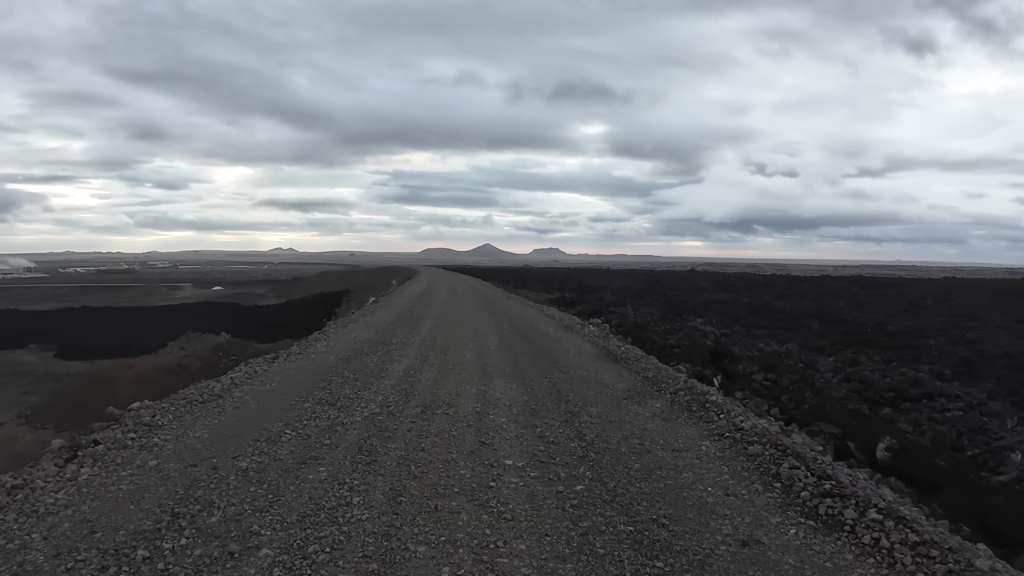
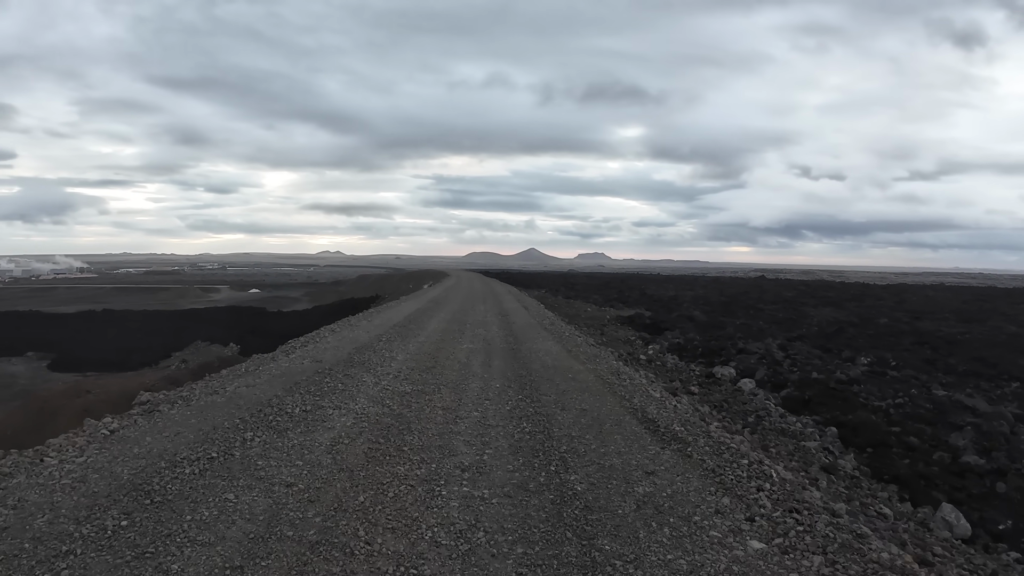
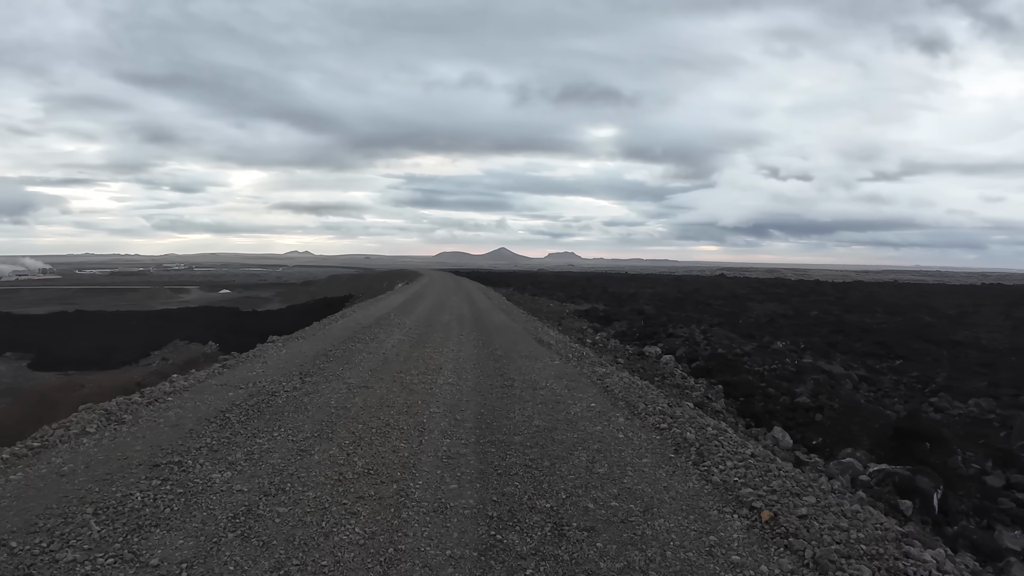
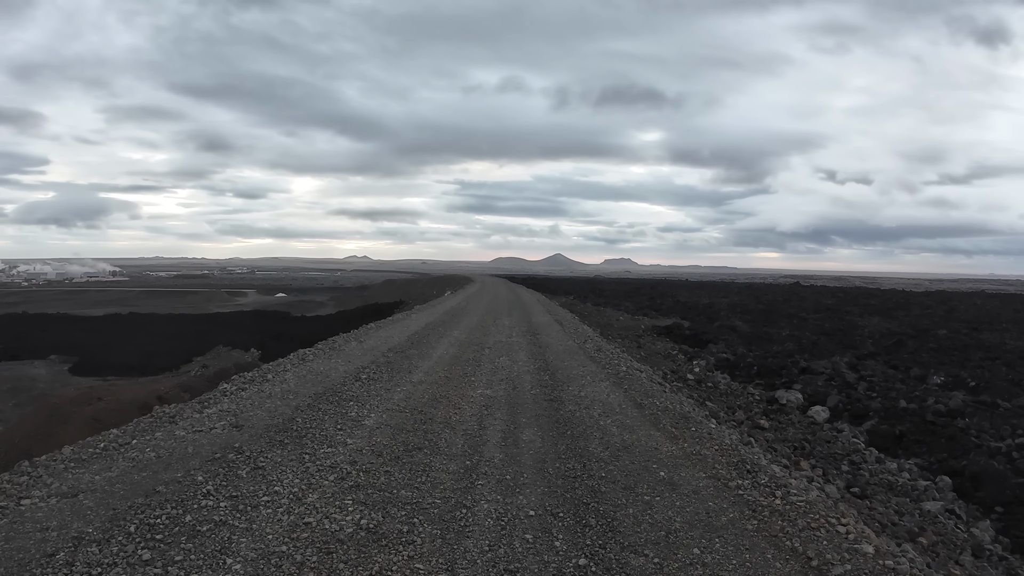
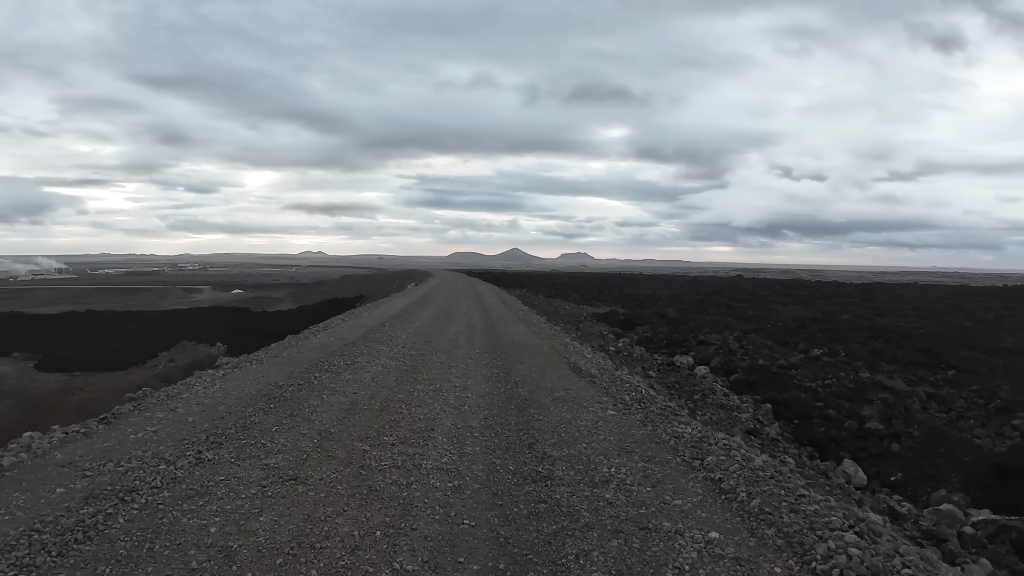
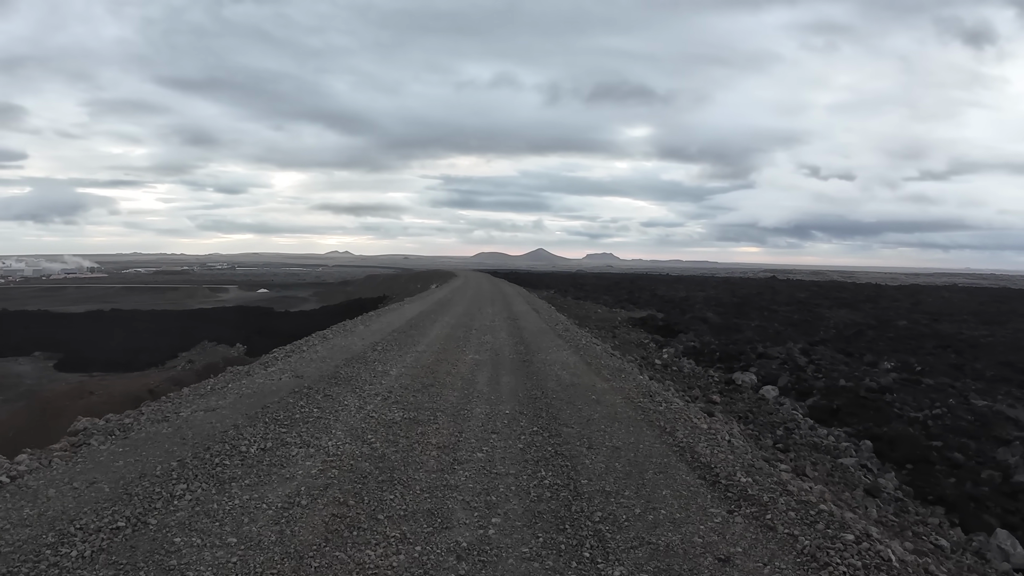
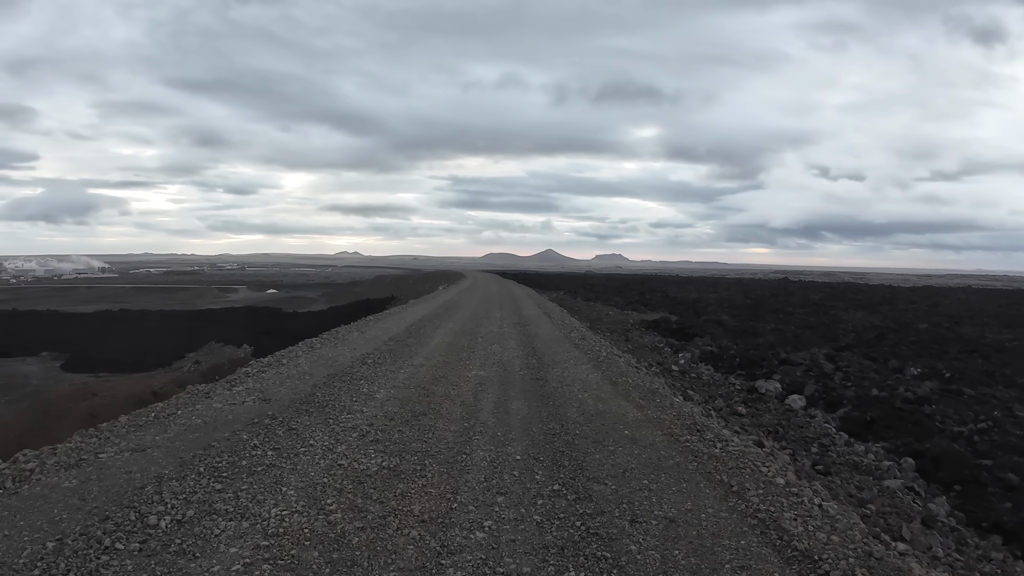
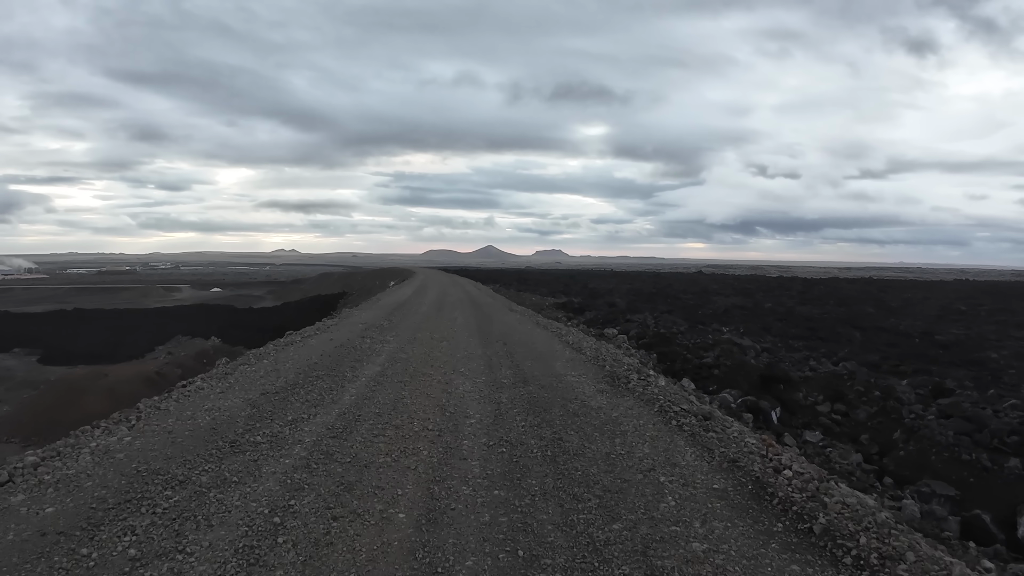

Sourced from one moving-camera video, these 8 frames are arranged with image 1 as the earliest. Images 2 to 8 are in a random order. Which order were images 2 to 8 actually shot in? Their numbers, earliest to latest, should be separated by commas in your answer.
8, 3, 5, 2, 6, 7, 4
